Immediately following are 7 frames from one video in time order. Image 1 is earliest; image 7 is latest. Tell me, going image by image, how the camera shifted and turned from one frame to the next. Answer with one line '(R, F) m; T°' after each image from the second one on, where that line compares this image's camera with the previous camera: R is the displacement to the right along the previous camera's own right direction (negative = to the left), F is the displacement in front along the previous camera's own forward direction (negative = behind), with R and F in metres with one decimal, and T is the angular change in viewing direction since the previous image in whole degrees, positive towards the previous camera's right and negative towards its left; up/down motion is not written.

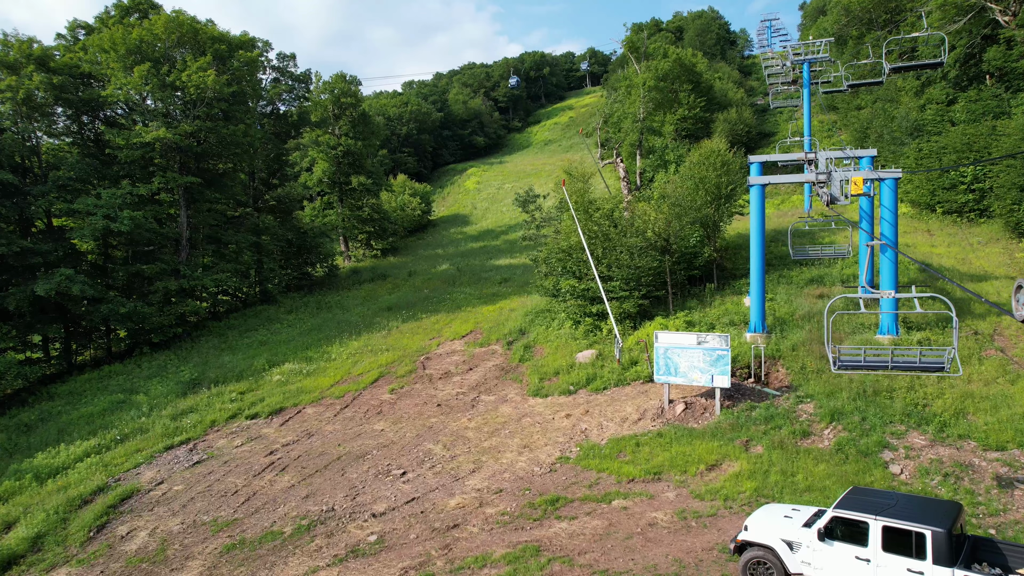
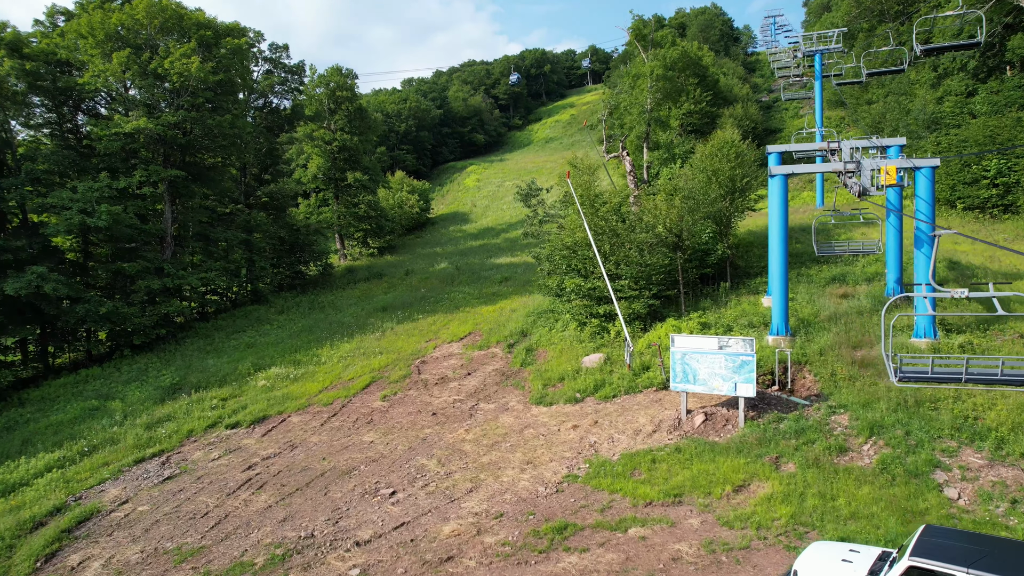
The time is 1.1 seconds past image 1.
(0.0, +1.0) m; 0°
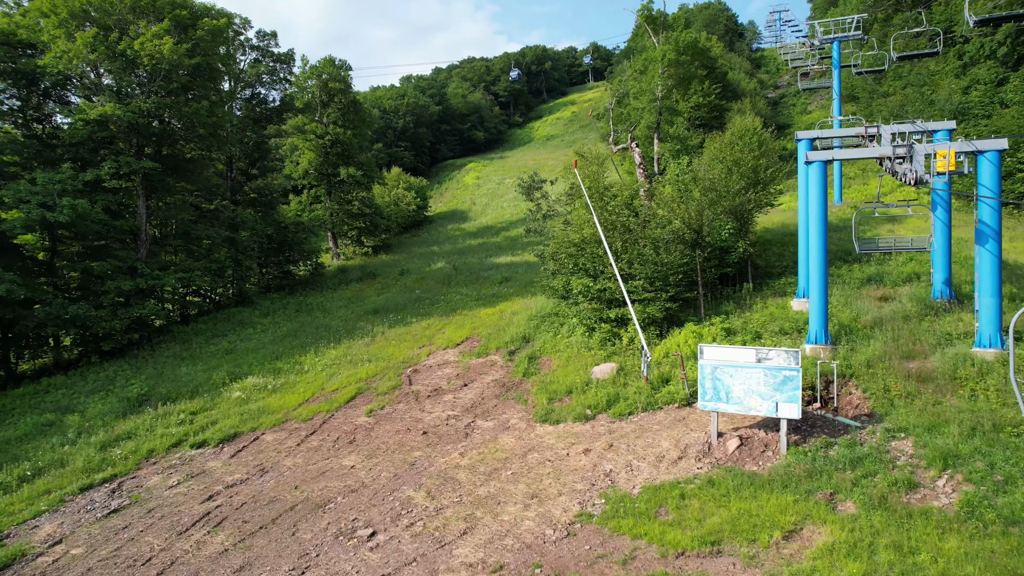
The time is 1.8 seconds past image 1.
(0.0, +1.5) m; 0°
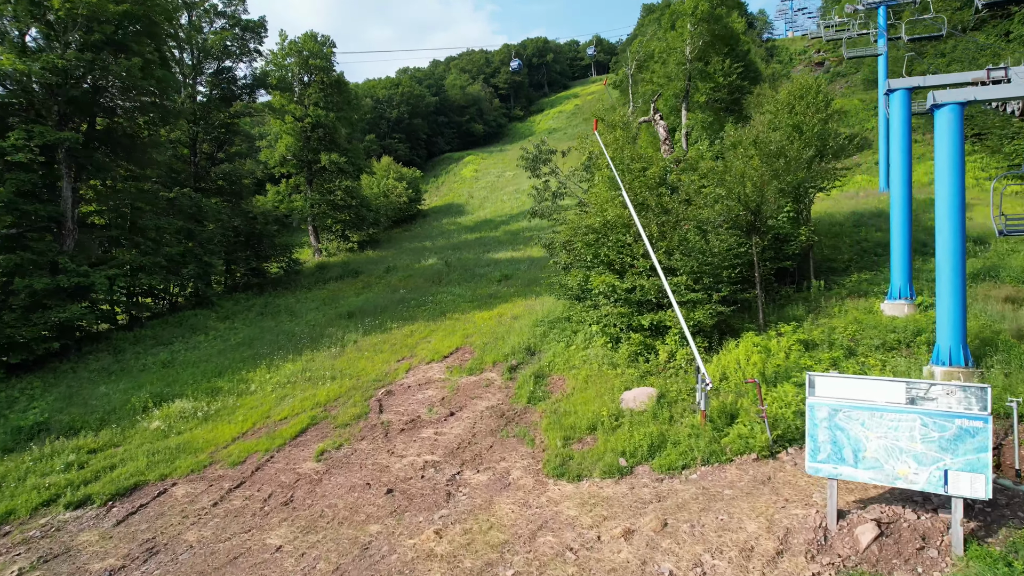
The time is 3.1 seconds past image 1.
(0.0, +3.2) m; 0°
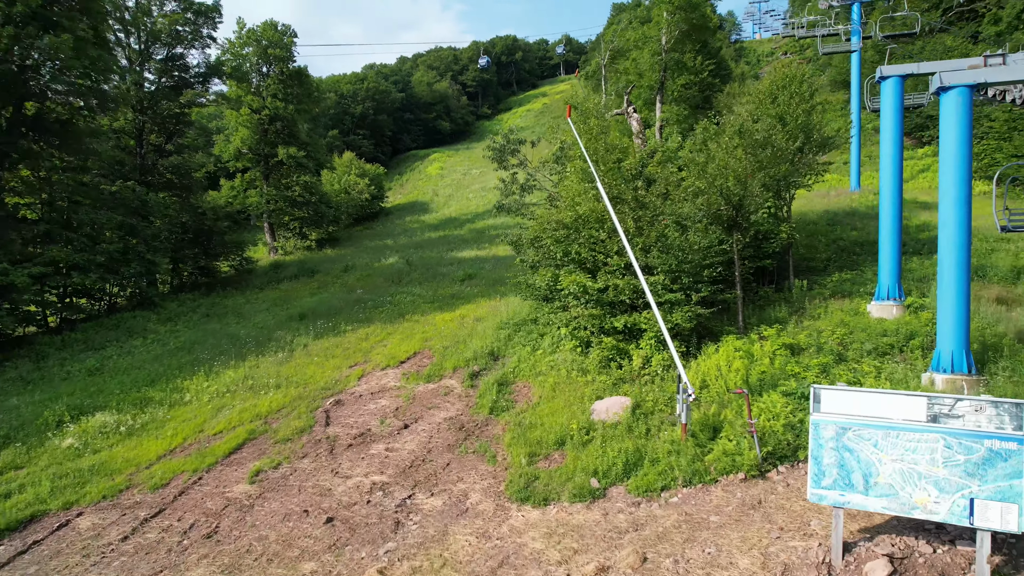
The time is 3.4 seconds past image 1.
(+0.1, +0.9) m; +3°
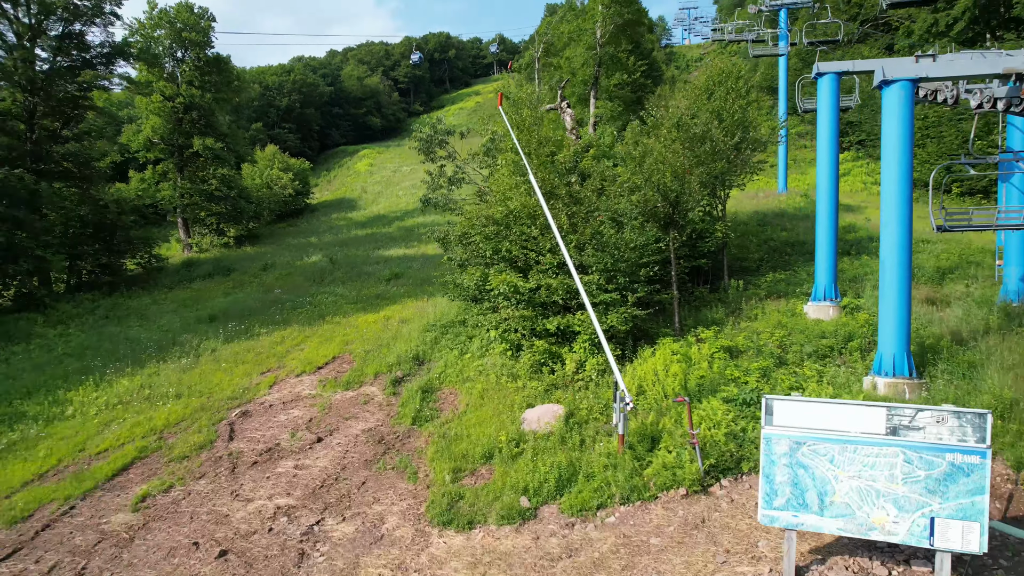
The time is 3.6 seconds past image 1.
(+0.1, +0.6) m; +6°
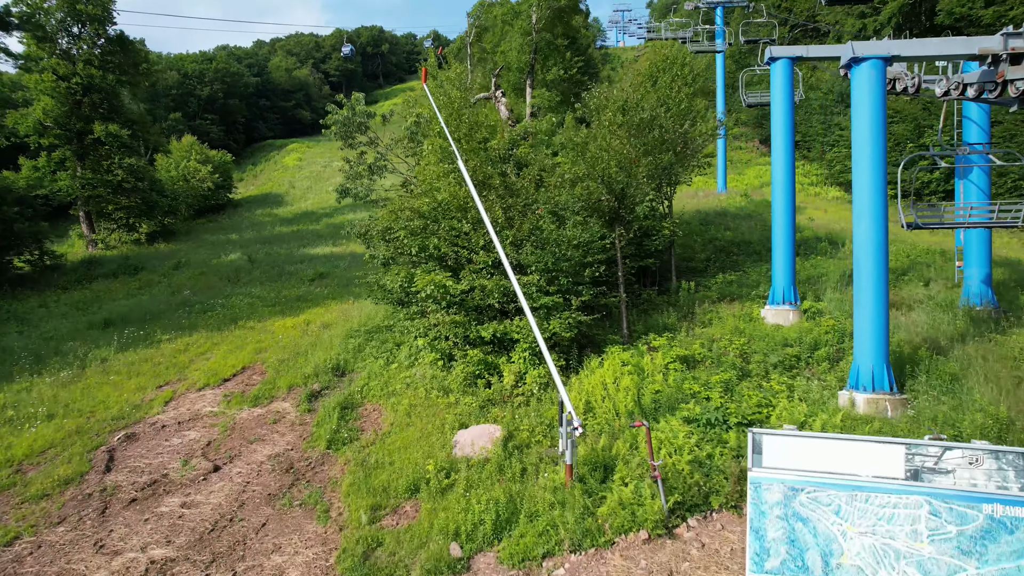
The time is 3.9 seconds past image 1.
(+0.1, +1.0) m; +5°
